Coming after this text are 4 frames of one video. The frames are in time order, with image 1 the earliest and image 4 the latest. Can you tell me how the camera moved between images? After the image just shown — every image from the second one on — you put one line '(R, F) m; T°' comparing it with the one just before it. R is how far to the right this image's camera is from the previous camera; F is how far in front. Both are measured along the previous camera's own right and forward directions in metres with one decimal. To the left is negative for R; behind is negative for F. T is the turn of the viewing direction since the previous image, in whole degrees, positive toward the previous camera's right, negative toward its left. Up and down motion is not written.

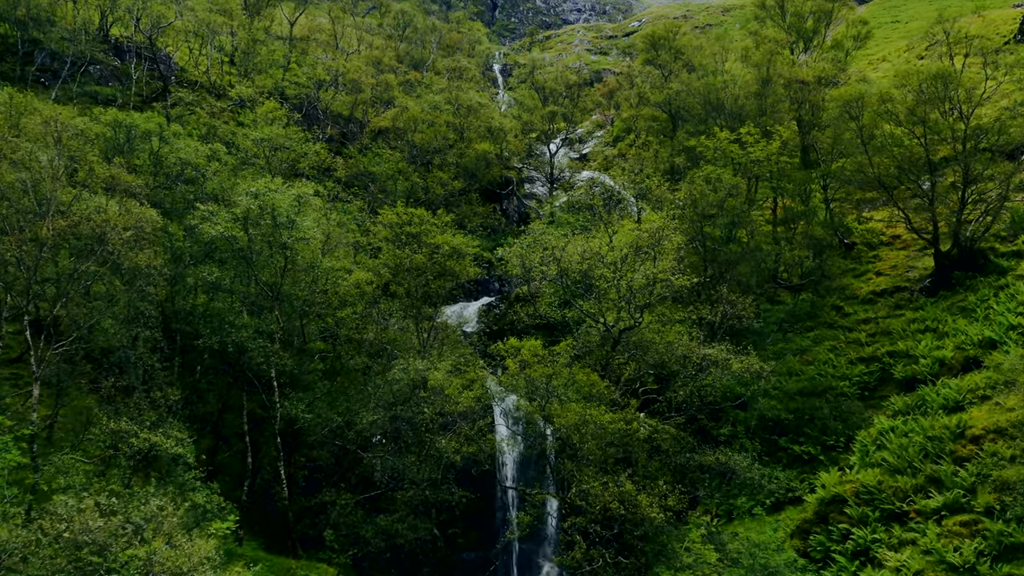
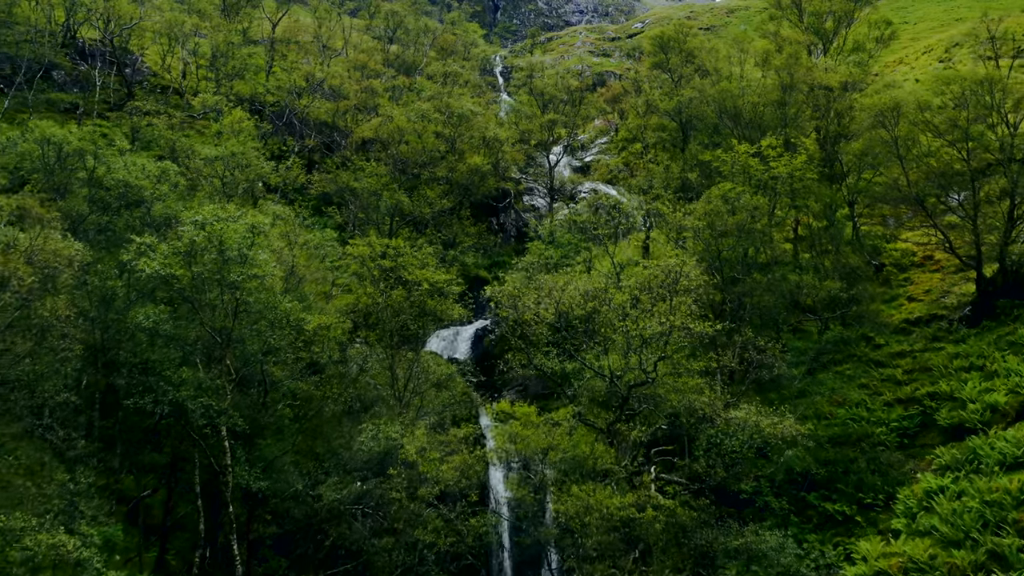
(+0.4, +3.9) m; 0°
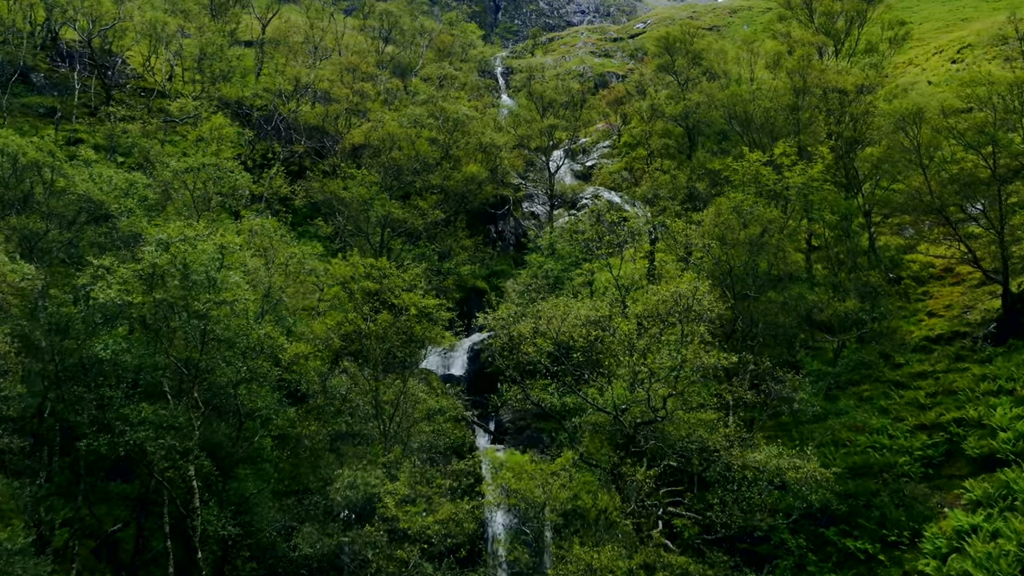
(+0.2, +2.0) m; 0°
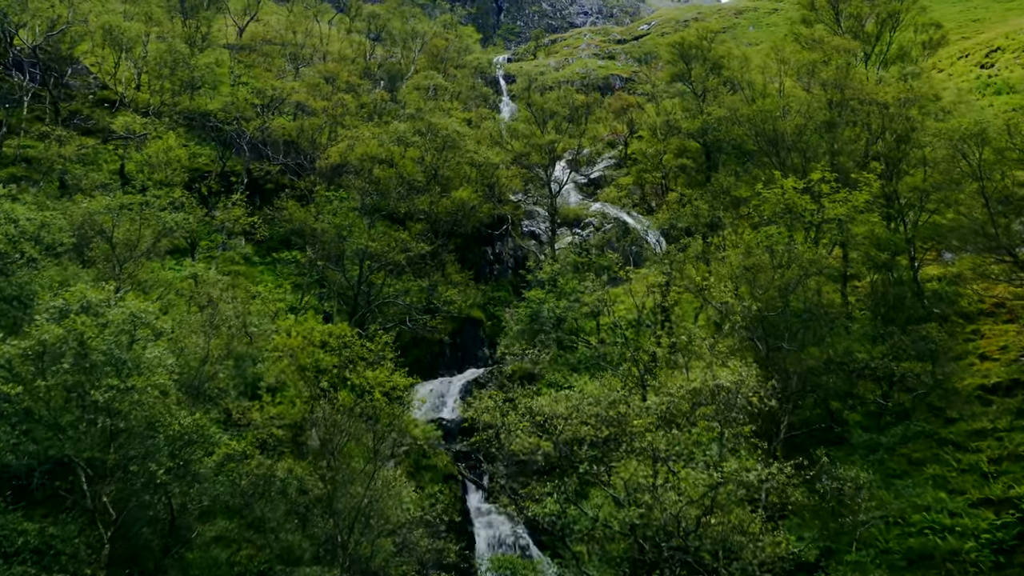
(+0.3, +4.3) m; 0°
